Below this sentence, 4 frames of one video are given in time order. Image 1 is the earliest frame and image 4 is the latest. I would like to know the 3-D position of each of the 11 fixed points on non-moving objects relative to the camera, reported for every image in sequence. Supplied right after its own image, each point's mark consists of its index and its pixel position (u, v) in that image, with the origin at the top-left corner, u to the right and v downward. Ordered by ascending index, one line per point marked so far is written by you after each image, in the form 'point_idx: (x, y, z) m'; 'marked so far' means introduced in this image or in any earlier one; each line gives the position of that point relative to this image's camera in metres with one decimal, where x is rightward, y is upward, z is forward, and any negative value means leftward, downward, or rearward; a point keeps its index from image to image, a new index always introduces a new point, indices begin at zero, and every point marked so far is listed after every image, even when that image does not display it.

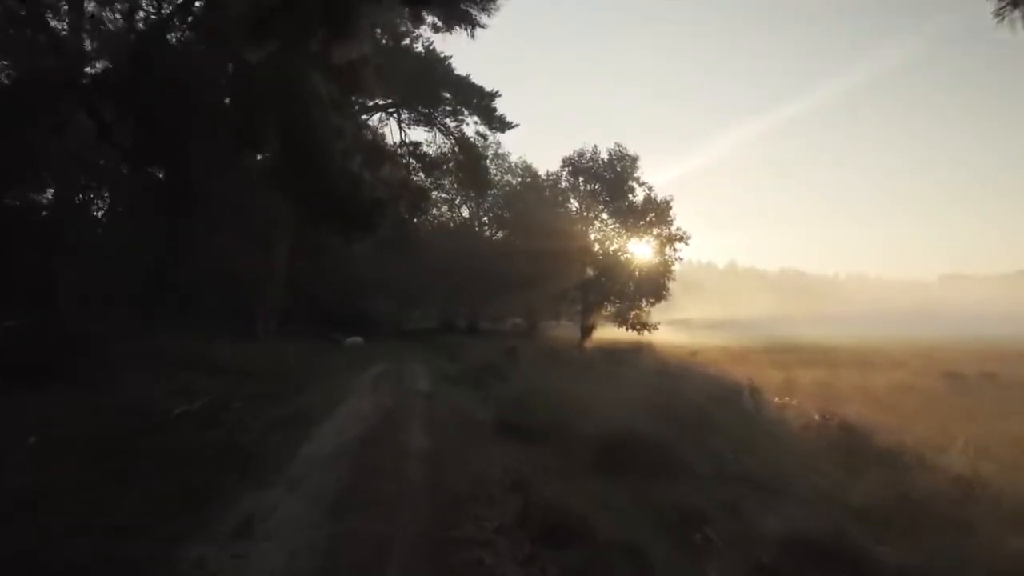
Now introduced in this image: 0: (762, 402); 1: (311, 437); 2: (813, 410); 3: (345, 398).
0: (+5.9, -2.6, +18.4) m
1: (-3.4, -2.6, +13.7) m
2: (+7.1, -2.9, +18.6) m
3: (-4.0, -2.7, +19.0) m
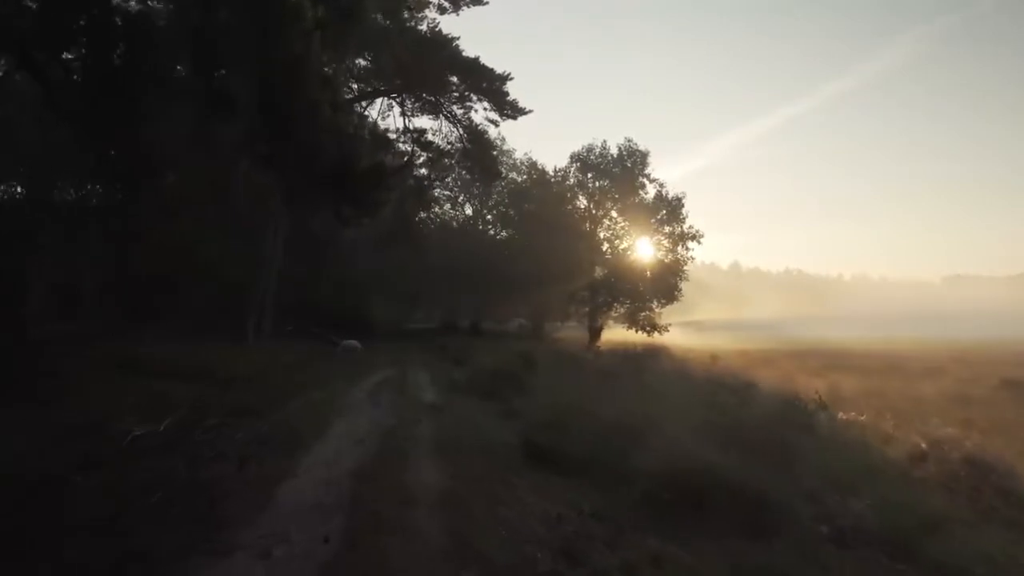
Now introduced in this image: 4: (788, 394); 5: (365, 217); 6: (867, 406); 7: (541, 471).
0: (+6.4, -2.6, +15.8) m
1: (-3.0, -2.5, +11.1) m
2: (+7.5, -2.9, +16.0) m
3: (-3.5, -2.6, +16.4) m
4: (+6.7, -2.6, +19.2) m
5: (-3.3, +1.6, +17.7) m
6: (+8.7, -2.9, +19.4) m
7: (+0.5, -2.7, +11.5) m
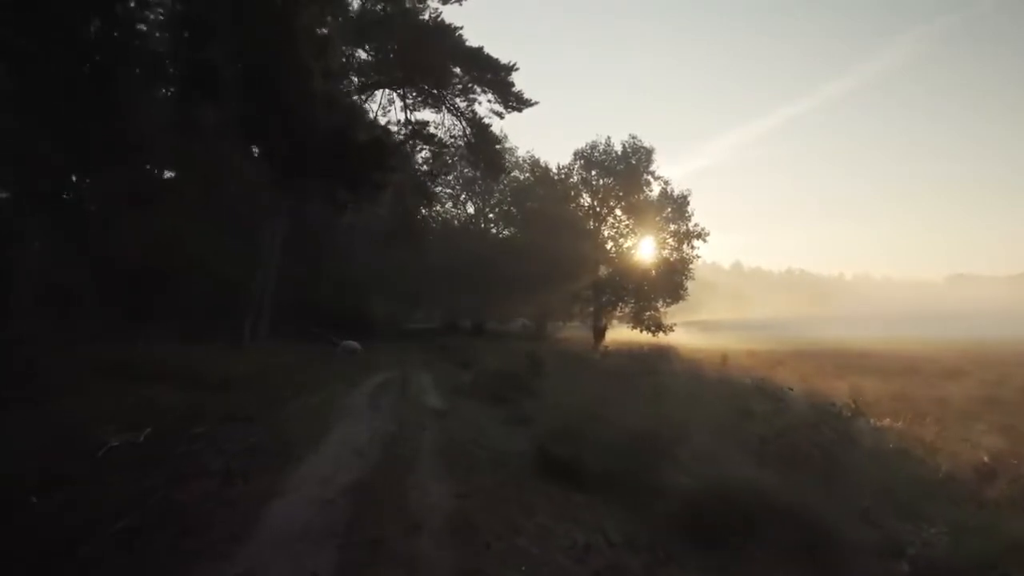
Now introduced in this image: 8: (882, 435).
0: (+6.6, -2.5, +14.7) m
1: (-2.8, -2.5, +9.9) m
2: (+7.7, -2.8, +14.8) m
3: (-3.3, -2.6, +15.3) m
4: (+6.9, -2.5, +18.1) m
5: (-3.1, +1.6, +16.6) m
6: (+8.9, -2.8, +18.3) m
7: (+0.7, -2.6, +10.4) m
8: (+6.4, -2.6, +13.9) m
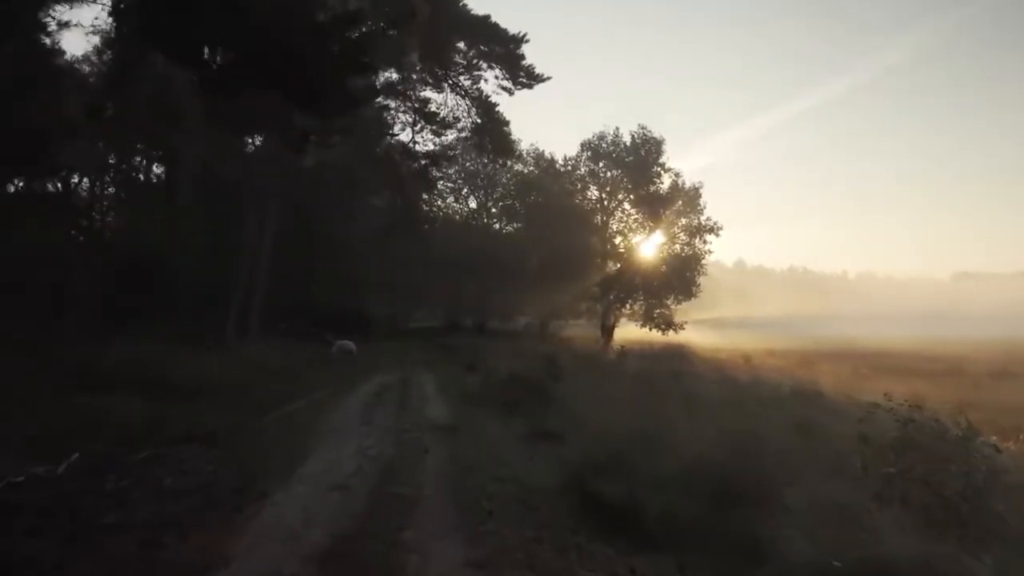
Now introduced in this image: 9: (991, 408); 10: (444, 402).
0: (+6.9, -2.4, +11.8) m
1: (-2.4, -2.3, +7.1) m
2: (+8.1, -2.6, +12.0) m
3: (-3.0, -2.4, +12.5) m
4: (+7.2, -2.3, +15.3) m
5: (-2.7, +1.8, +13.8) m
6: (+9.2, -2.6, +15.4) m
7: (+1.0, -2.5, +7.5) m
8: (+6.8, -2.4, +11.1) m
9: (+11.2, -2.9, +18.3) m
10: (-1.5, -2.6, +18.0) m
